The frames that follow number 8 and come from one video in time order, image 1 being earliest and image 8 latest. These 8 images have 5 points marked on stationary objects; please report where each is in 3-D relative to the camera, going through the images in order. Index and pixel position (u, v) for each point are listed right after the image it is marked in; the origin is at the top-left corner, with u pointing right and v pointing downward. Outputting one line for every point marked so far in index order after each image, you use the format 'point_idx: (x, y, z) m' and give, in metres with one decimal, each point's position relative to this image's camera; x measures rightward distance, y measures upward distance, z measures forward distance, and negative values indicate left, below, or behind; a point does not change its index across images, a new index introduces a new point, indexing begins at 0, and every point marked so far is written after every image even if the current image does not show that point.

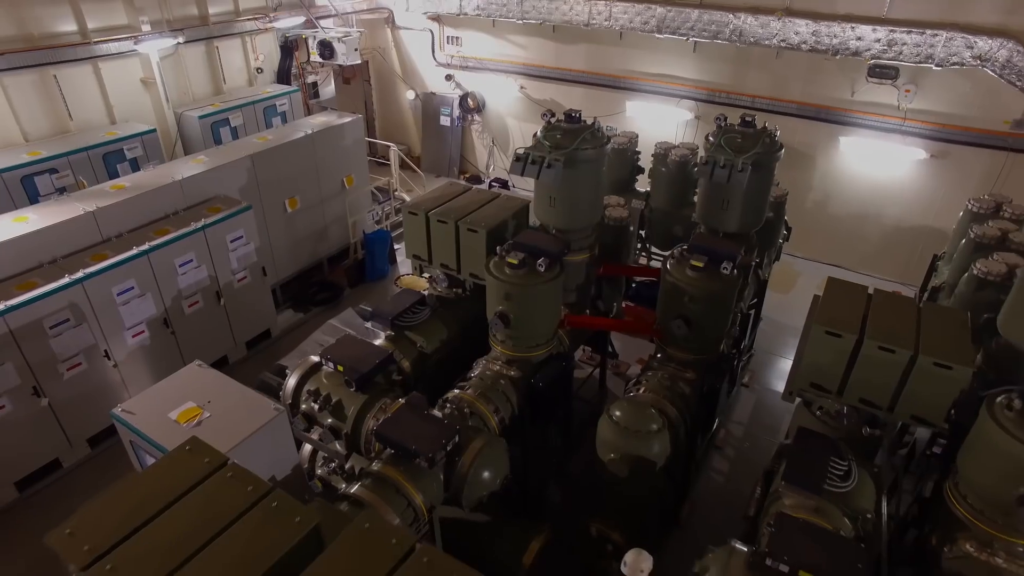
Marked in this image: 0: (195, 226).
0: (-2.2, +0.4, +4.4) m
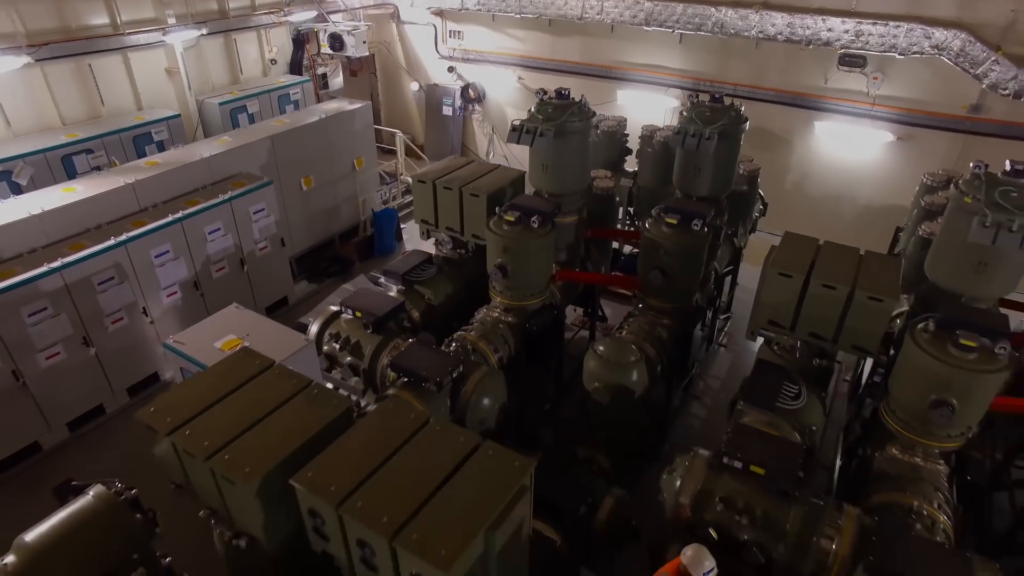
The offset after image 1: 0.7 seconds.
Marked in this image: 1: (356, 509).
0: (-2.2, +0.7, +4.8) m
1: (-0.5, -0.6, +1.9) m
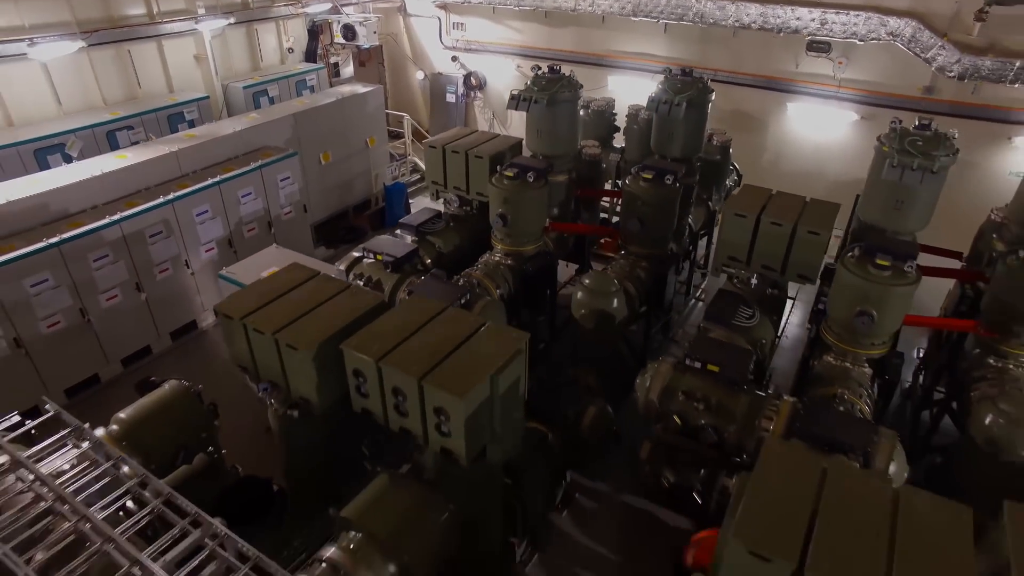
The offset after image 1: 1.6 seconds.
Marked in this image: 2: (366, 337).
0: (-2.2, +1.1, +5.4) m
1: (-0.5, -0.3, +2.5) m
2: (-0.6, -0.2, +2.6) m
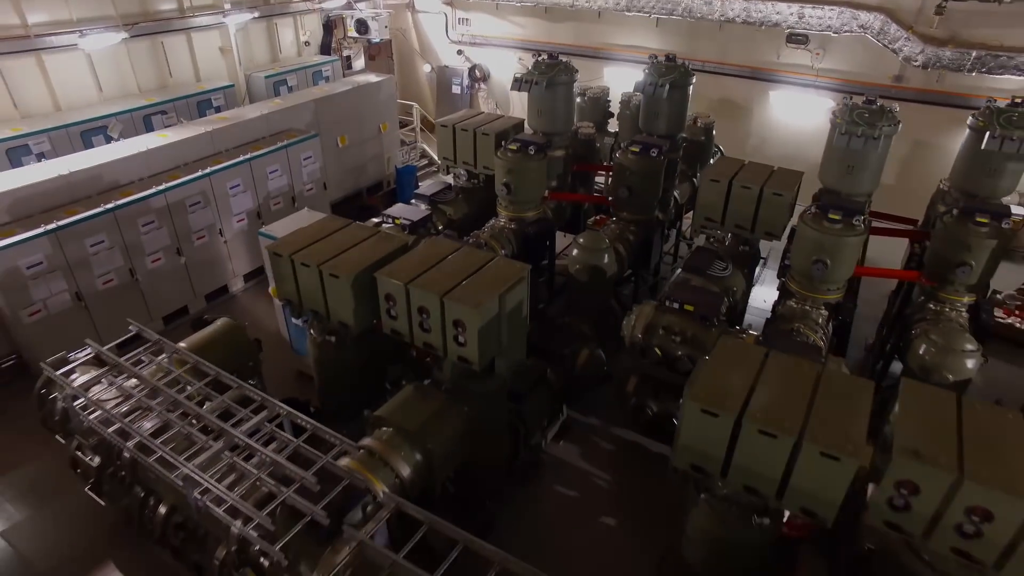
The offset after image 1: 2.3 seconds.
0: (-2.2, +1.3, +6.0) m
1: (-0.4, 0.0, +3.0) m
2: (-0.6, +0.1, +3.2) m
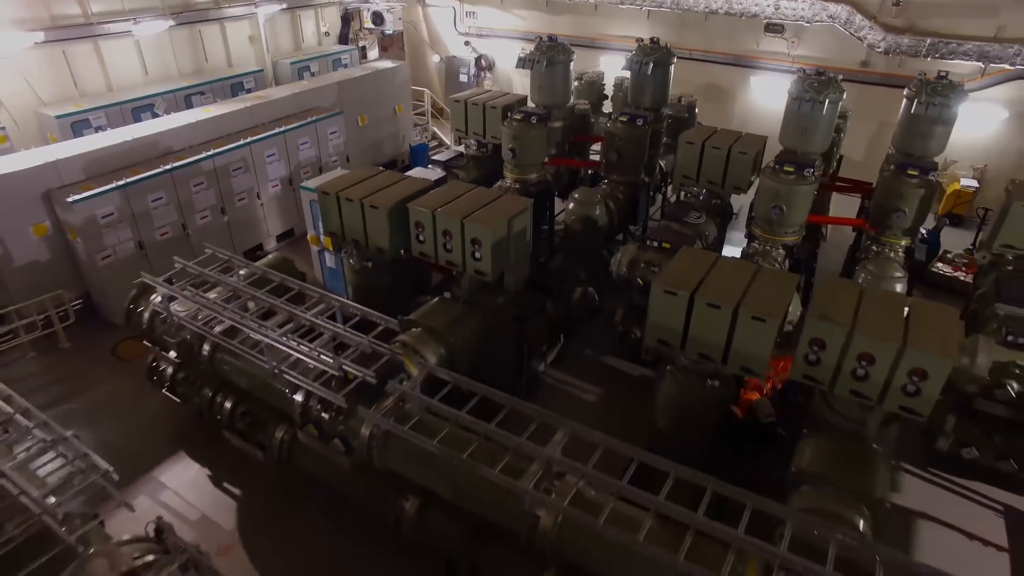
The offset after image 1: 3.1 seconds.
0: (-2.1, +1.8, +6.7) m
1: (-0.4, +0.4, +3.7) m
2: (-0.5, +0.5, +3.9) m
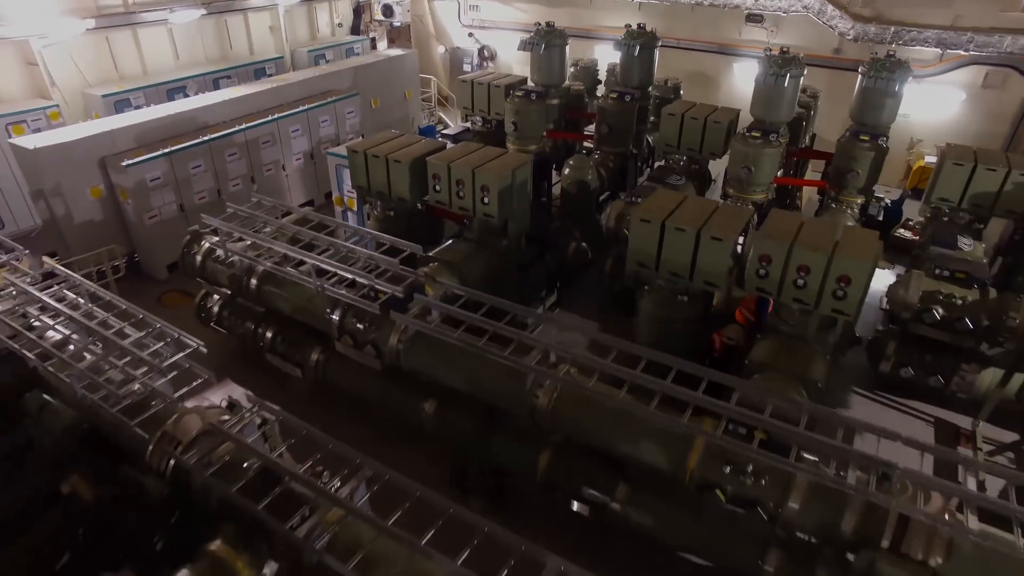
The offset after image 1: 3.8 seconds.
0: (-2.1, +2.2, +7.4) m
1: (-0.4, +0.9, +4.4) m
2: (-0.5, +0.9, +4.5) m
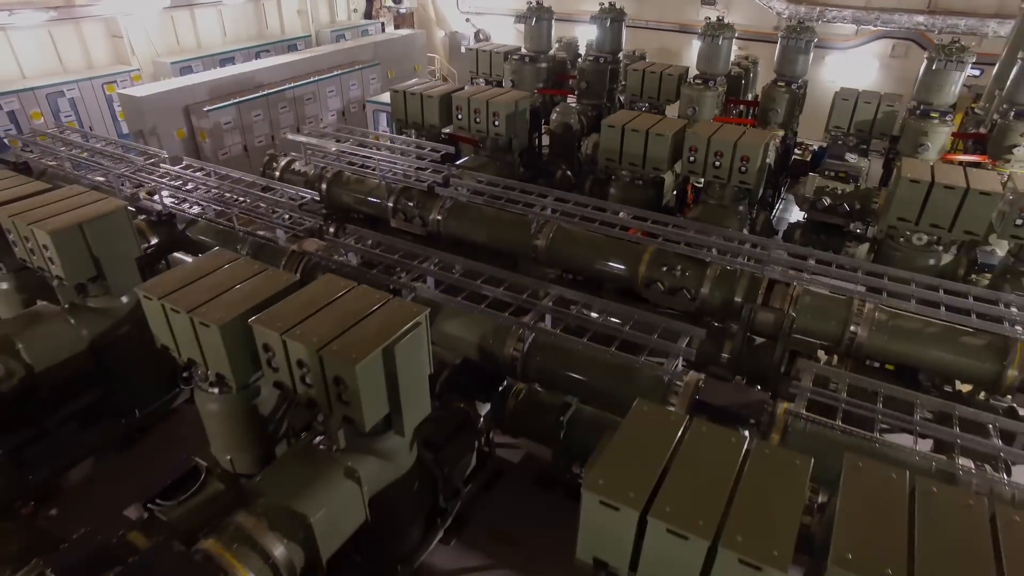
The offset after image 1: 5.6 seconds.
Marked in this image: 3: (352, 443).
0: (-2.2, +3.1, +8.9) m
1: (-0.4, +1.8, +5.9) m
2: (-0.5, +1.9, +6.1) m
3: (-0.7, -0.7, +2.9) m
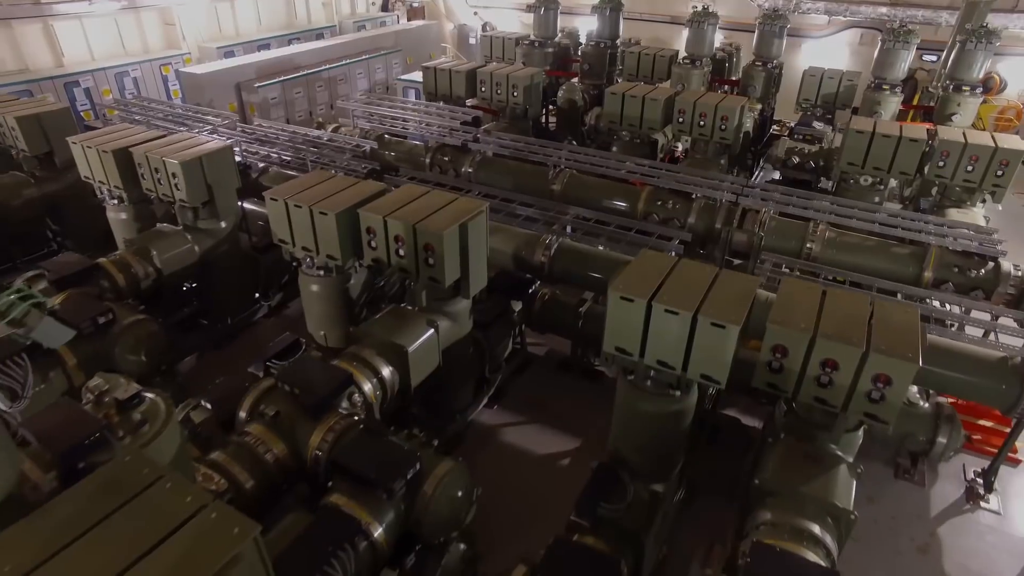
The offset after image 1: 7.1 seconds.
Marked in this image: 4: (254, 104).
0: (-2.0, +3.6, +9.9) m
1: (-0.2, +2.4, +7.0) m
2: (-0.3, +2.4, +7.1) m
3: (-0.5, -0.1, +3.9) m
4: (-3.3, +2.4, +8.2) m
